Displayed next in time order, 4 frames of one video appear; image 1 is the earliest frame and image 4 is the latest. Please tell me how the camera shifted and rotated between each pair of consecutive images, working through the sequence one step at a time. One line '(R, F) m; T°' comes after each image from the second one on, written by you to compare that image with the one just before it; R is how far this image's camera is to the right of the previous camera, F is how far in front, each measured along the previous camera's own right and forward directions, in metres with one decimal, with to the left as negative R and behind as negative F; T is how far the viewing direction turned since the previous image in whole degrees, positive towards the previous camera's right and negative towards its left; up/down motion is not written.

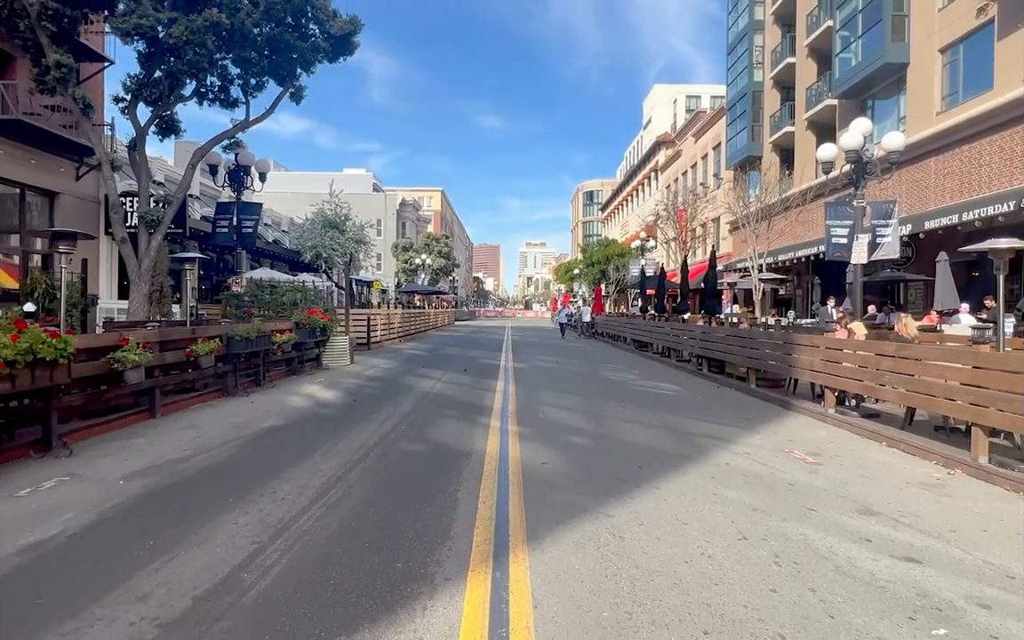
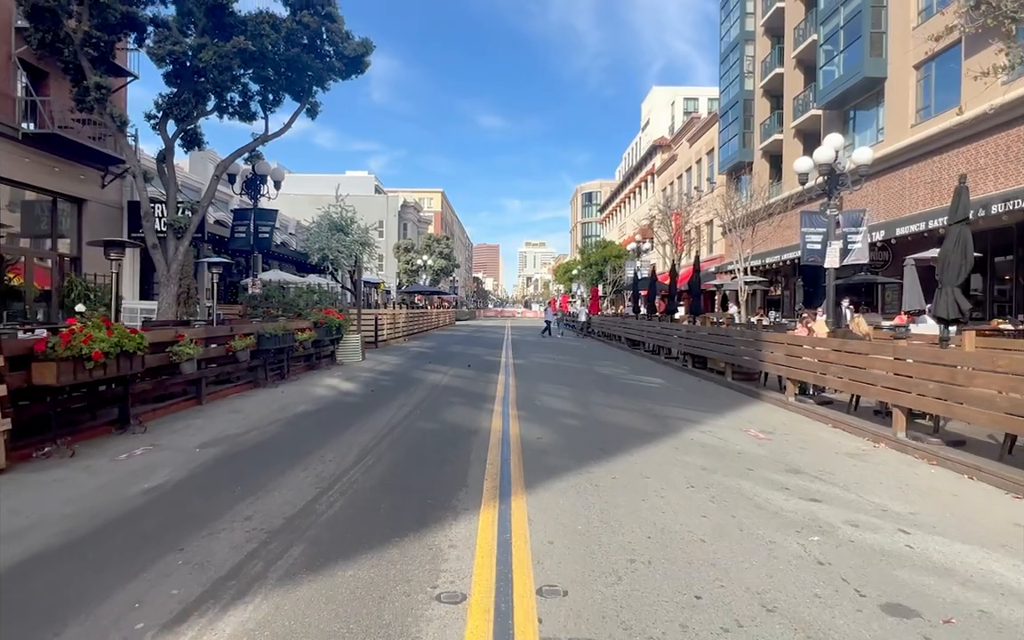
(0.0, -1.5) m; 0°
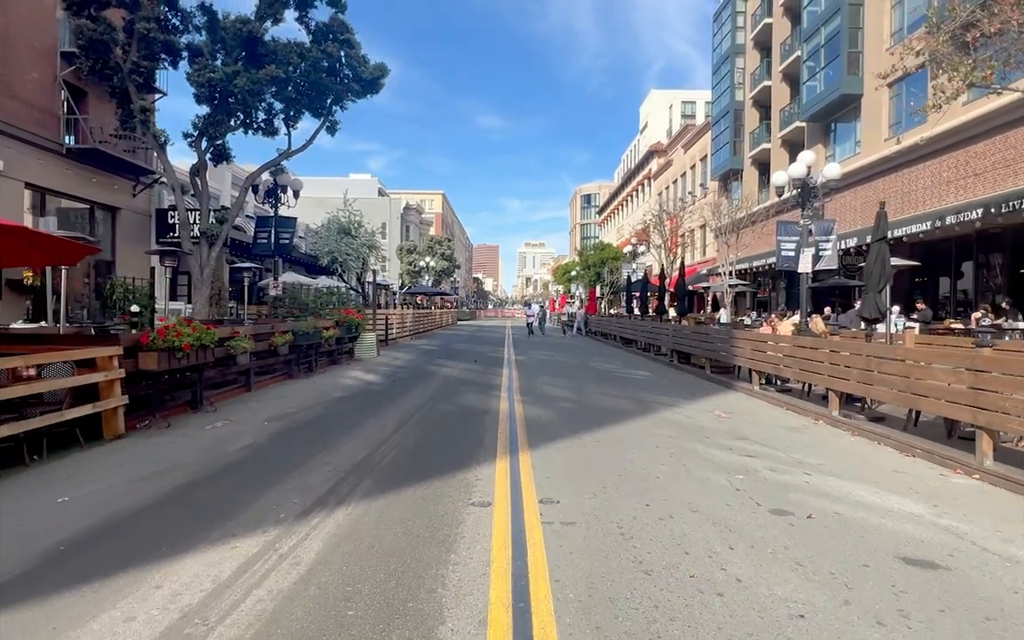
(-0.1, -1.9) m; 0°
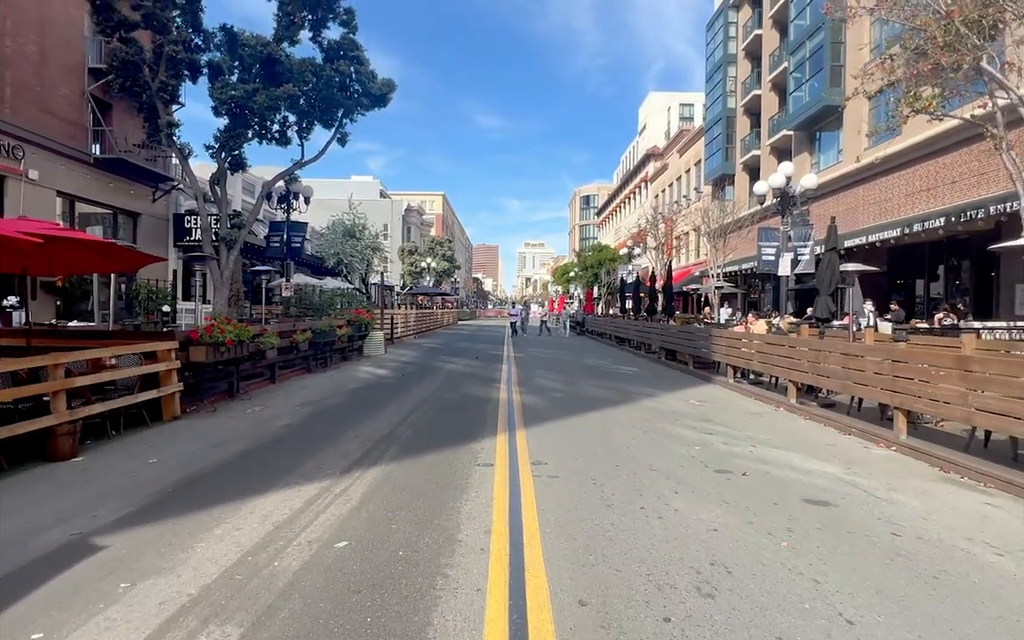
(0.0, -1.5) m; 0°
